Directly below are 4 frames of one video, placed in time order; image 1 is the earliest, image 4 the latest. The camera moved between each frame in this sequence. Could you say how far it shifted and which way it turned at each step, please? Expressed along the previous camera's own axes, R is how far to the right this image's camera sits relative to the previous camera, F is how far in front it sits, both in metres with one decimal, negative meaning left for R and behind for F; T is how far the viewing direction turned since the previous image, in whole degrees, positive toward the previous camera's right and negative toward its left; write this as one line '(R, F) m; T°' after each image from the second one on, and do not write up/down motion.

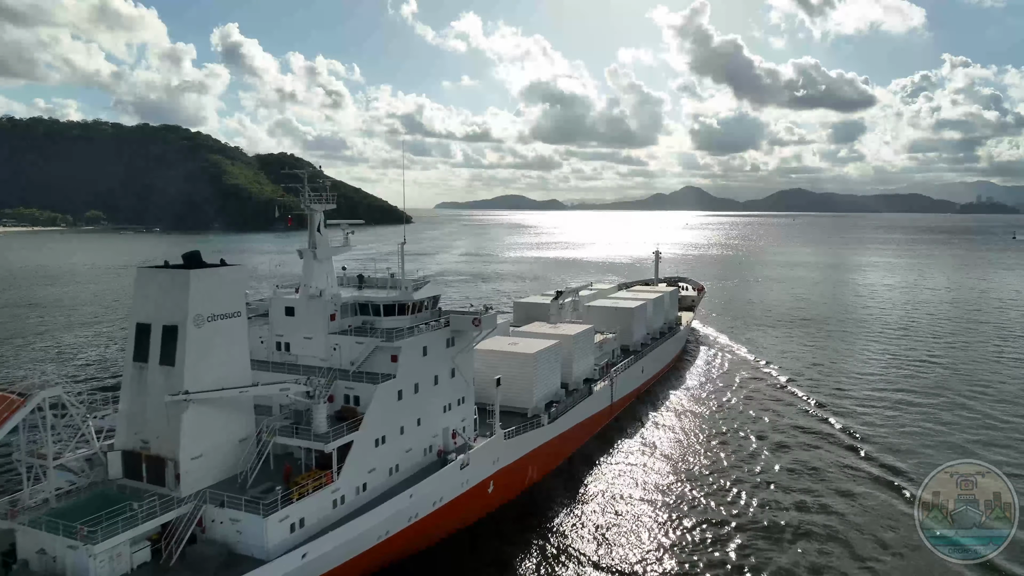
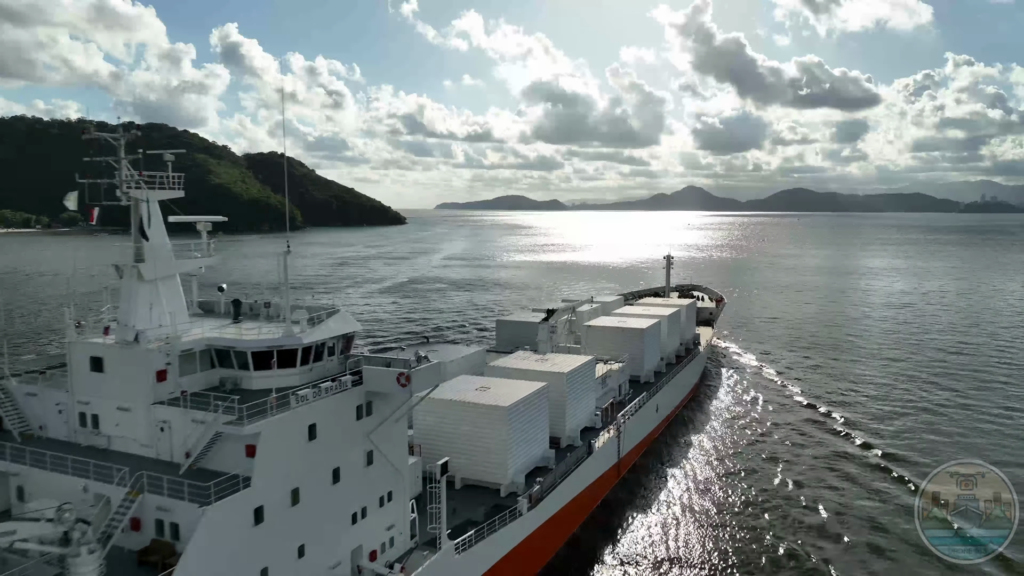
(+1.3, +10.3) m; 0°
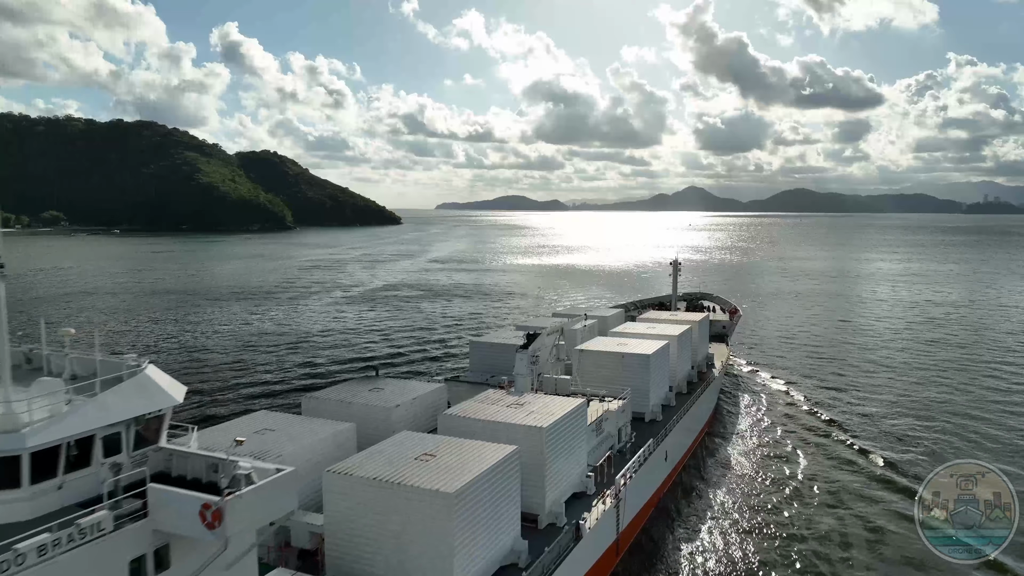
(+1.2, +7.8) m; 0°
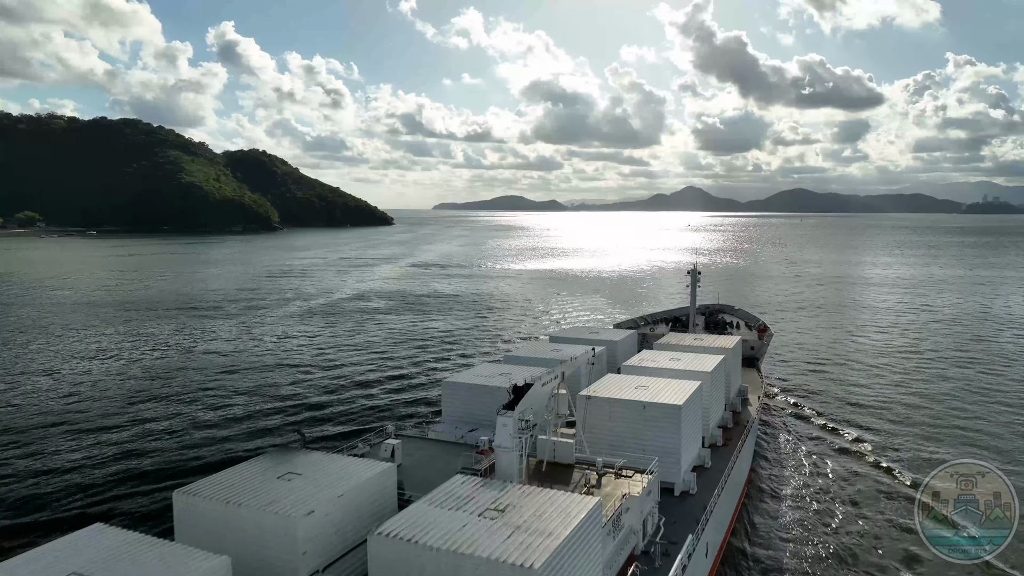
(+0.5, +8.5) m; 0°
